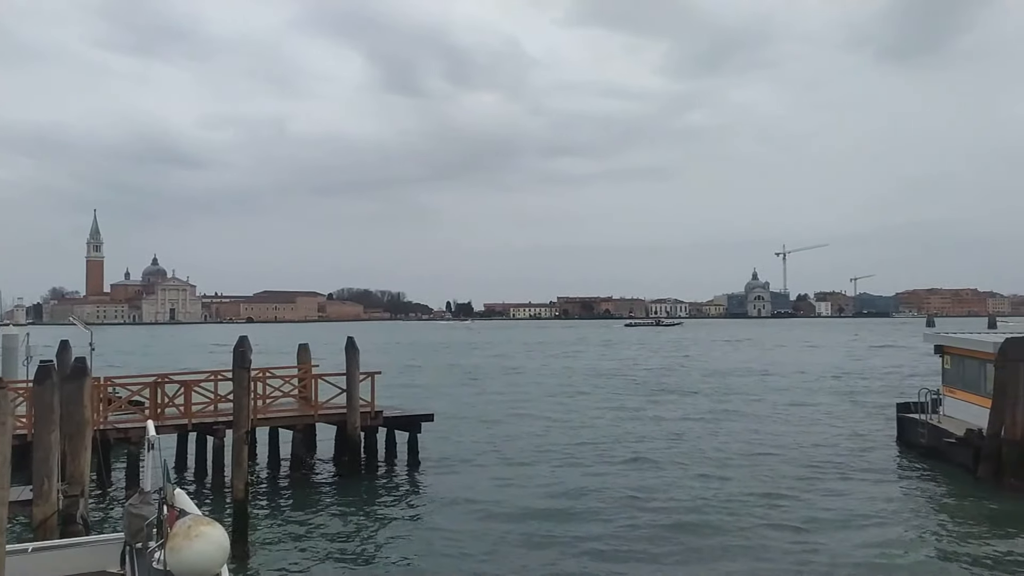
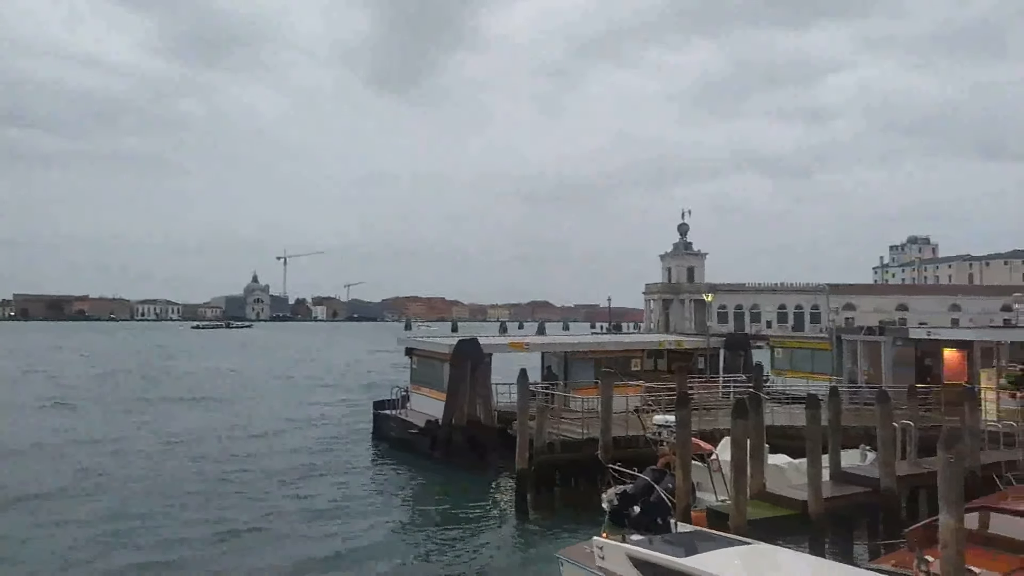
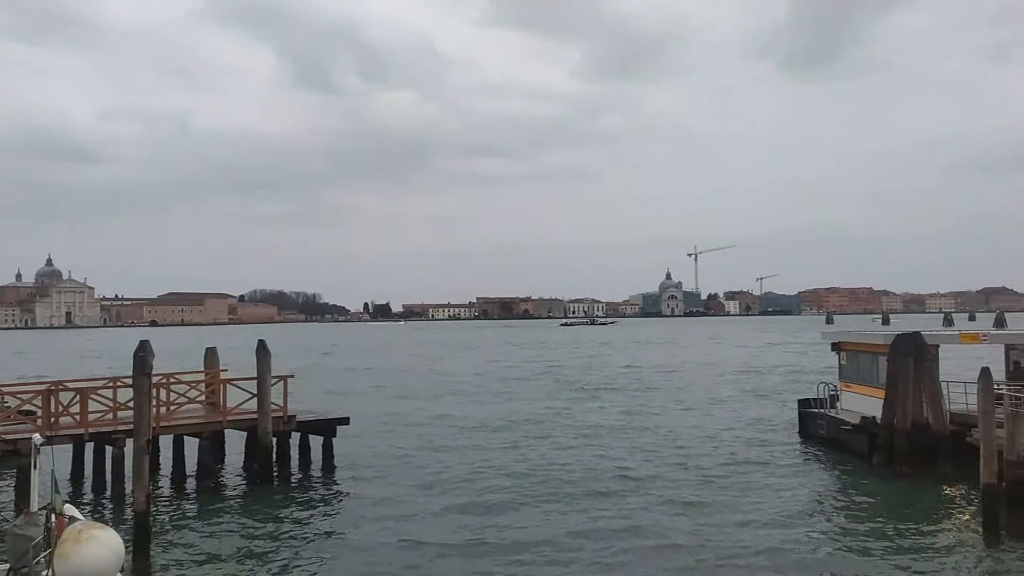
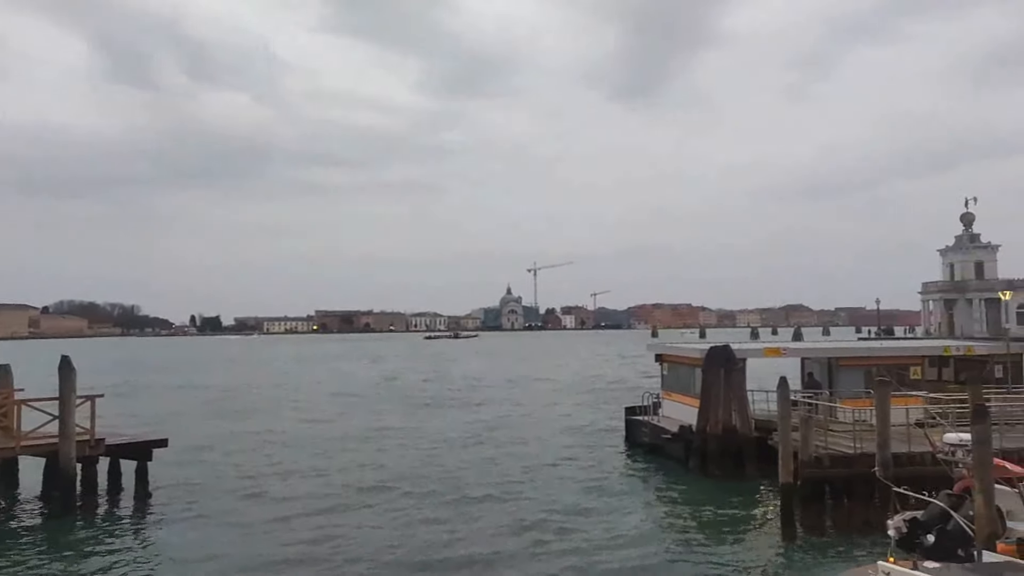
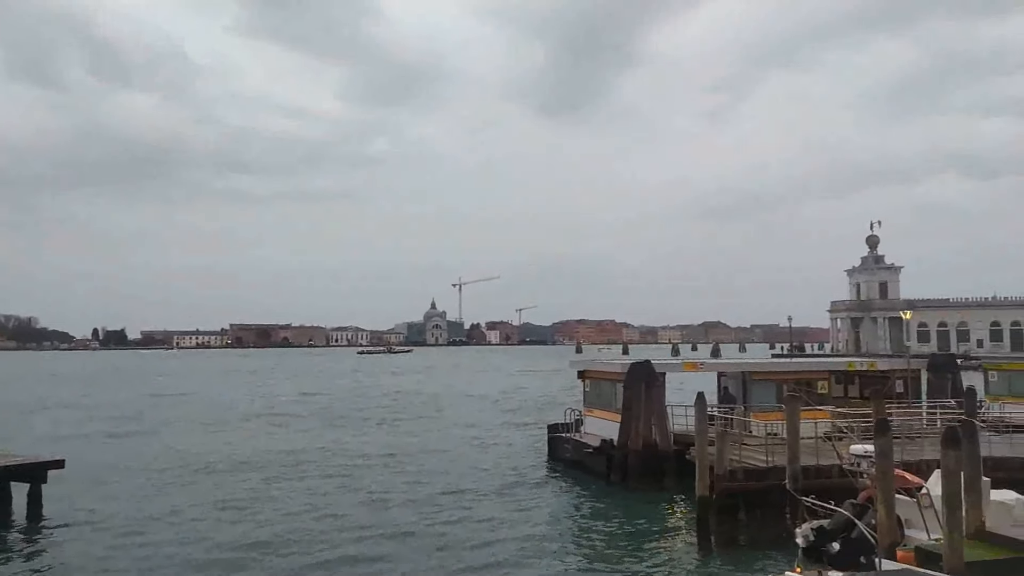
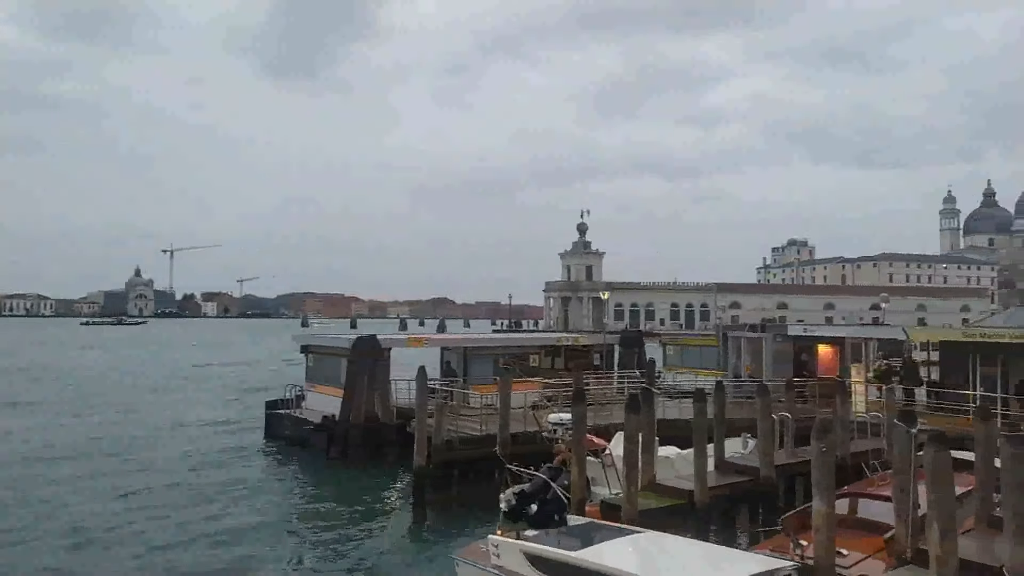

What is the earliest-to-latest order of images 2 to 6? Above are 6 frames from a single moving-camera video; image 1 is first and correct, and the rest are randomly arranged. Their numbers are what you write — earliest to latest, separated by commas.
3, 4, 5, 2, 6
